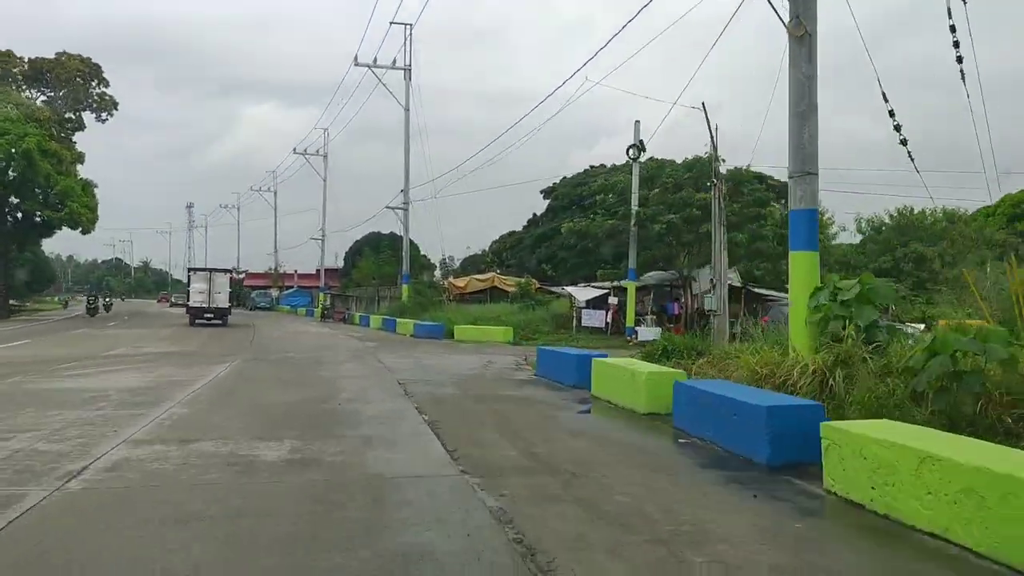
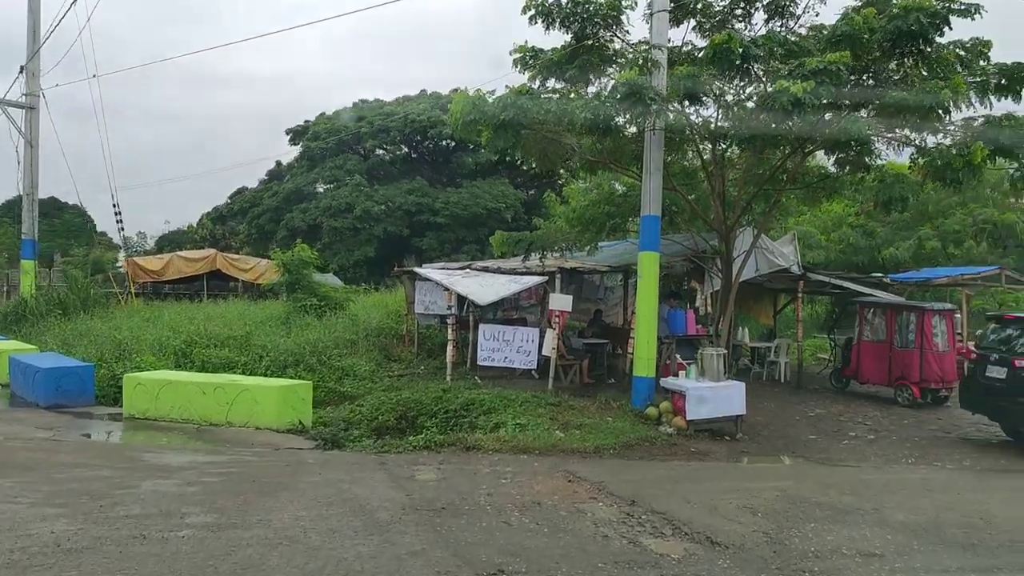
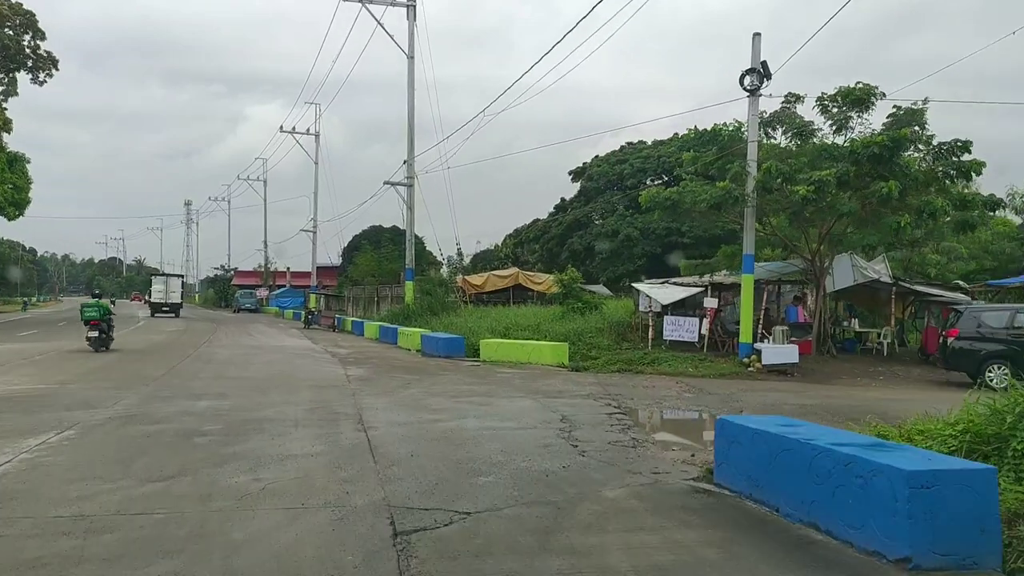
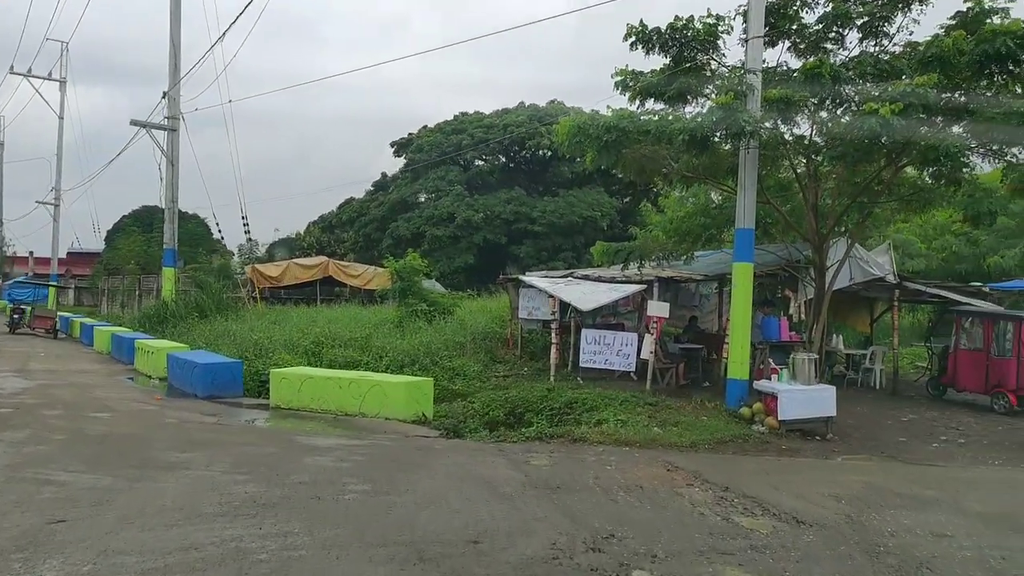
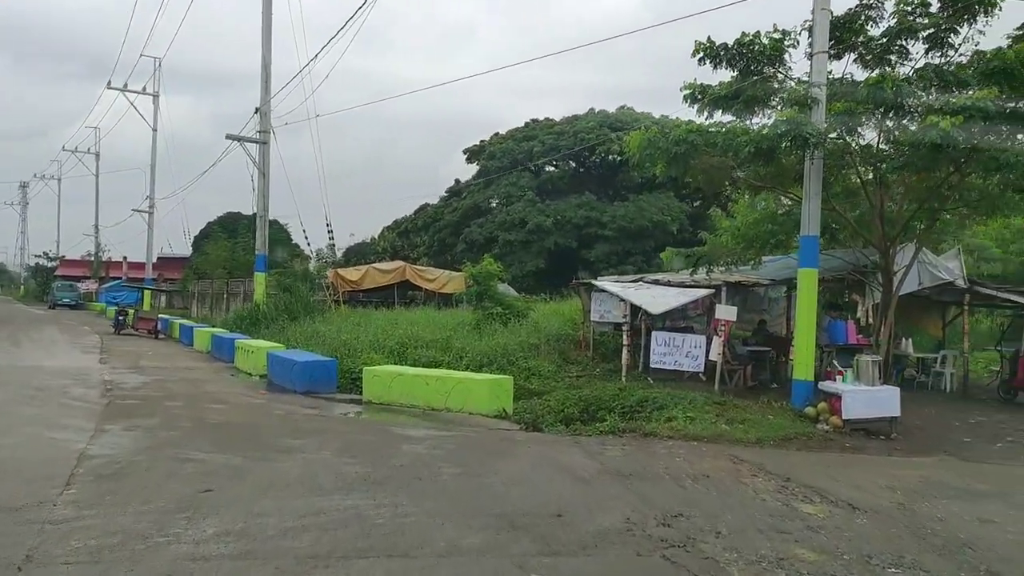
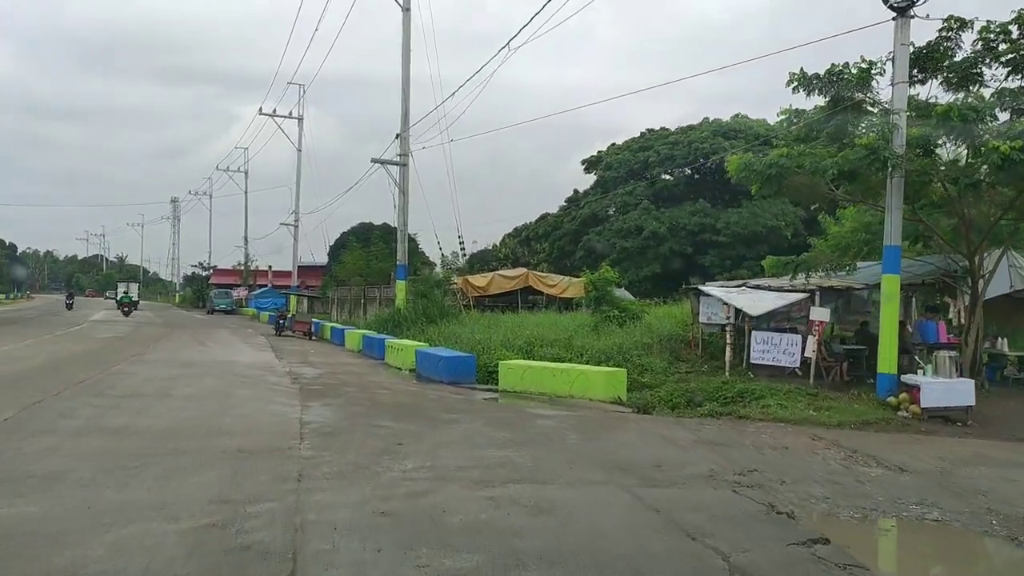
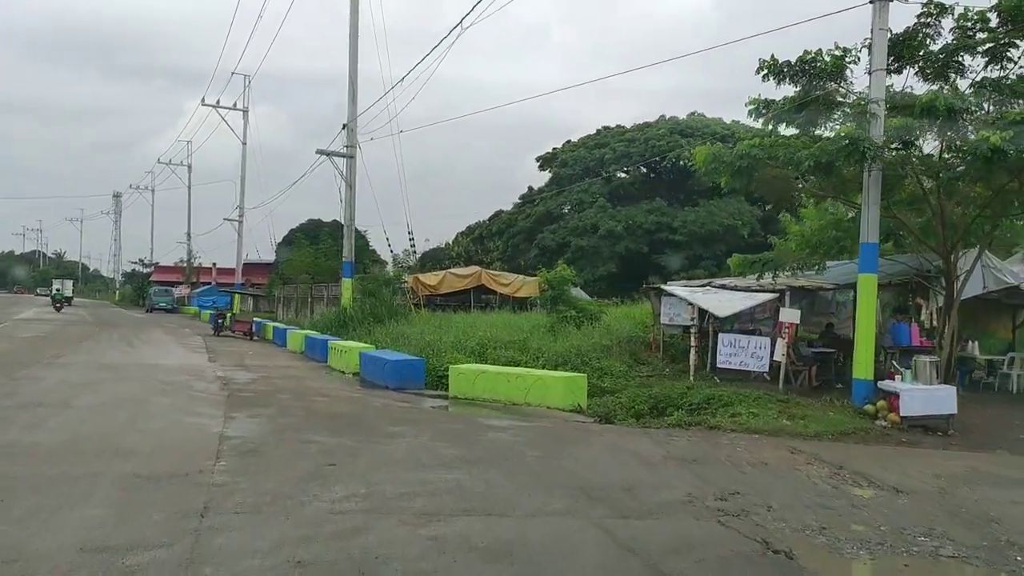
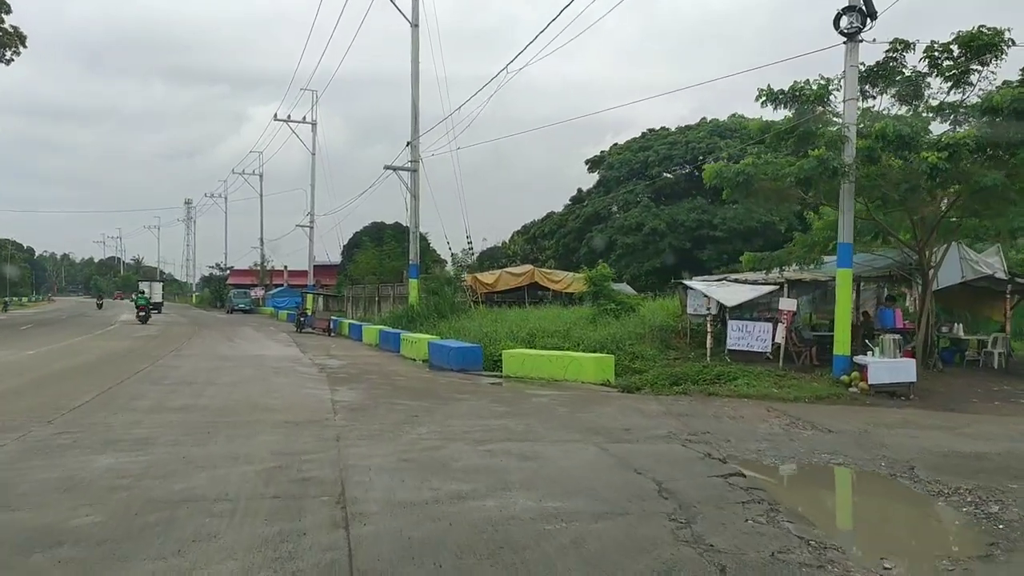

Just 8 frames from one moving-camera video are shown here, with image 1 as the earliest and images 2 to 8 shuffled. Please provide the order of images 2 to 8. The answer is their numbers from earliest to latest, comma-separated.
3, 8, 6, 7, 5, 4, 2
